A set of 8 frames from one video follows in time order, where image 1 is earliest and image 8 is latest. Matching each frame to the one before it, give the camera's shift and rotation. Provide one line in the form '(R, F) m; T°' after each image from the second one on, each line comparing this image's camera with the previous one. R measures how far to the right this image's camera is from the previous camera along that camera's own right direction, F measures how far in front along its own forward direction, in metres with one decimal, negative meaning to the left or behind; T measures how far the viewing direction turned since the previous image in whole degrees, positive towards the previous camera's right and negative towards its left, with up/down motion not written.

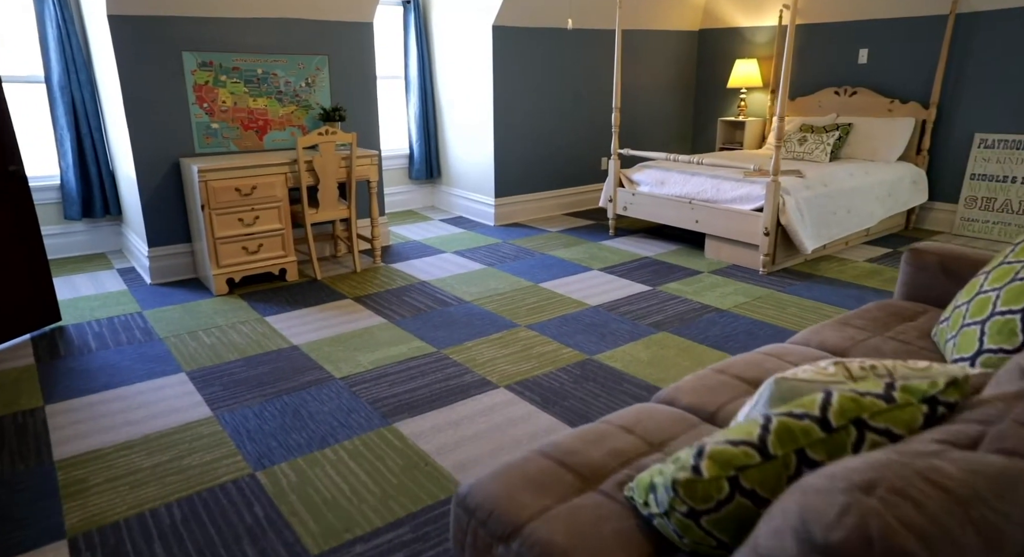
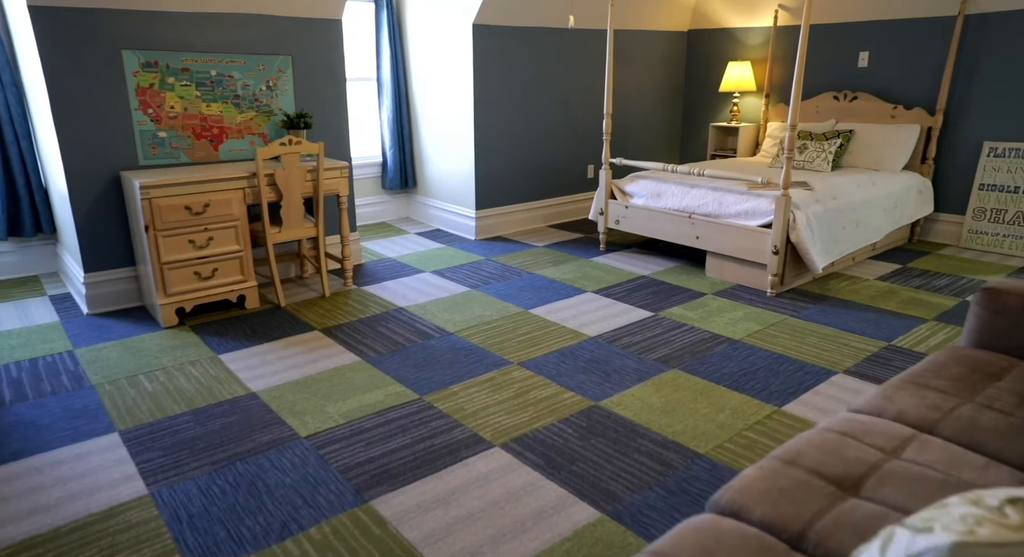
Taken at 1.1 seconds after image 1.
(-0.1, +0.4) m; +2°
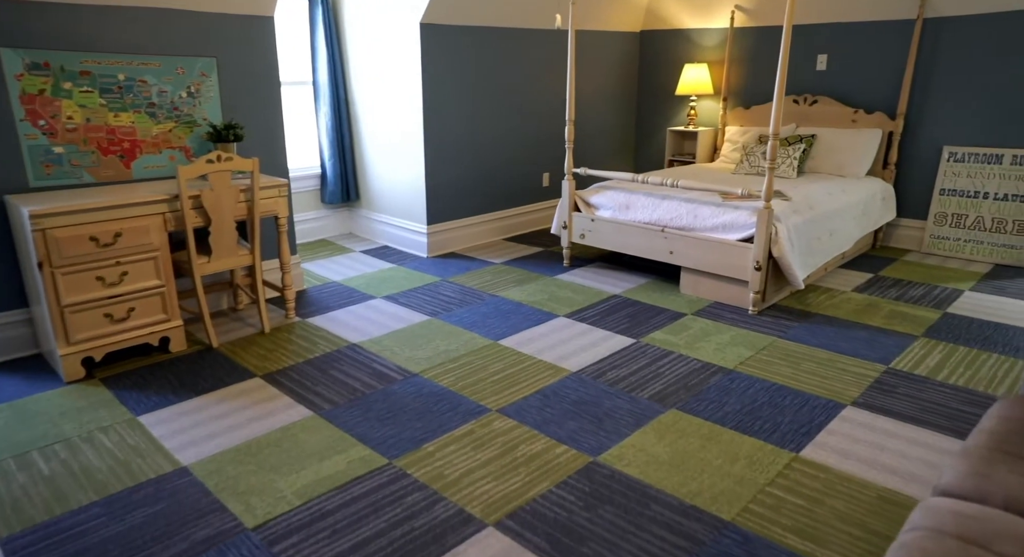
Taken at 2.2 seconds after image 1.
(-0.1, +0.3) m; +6°
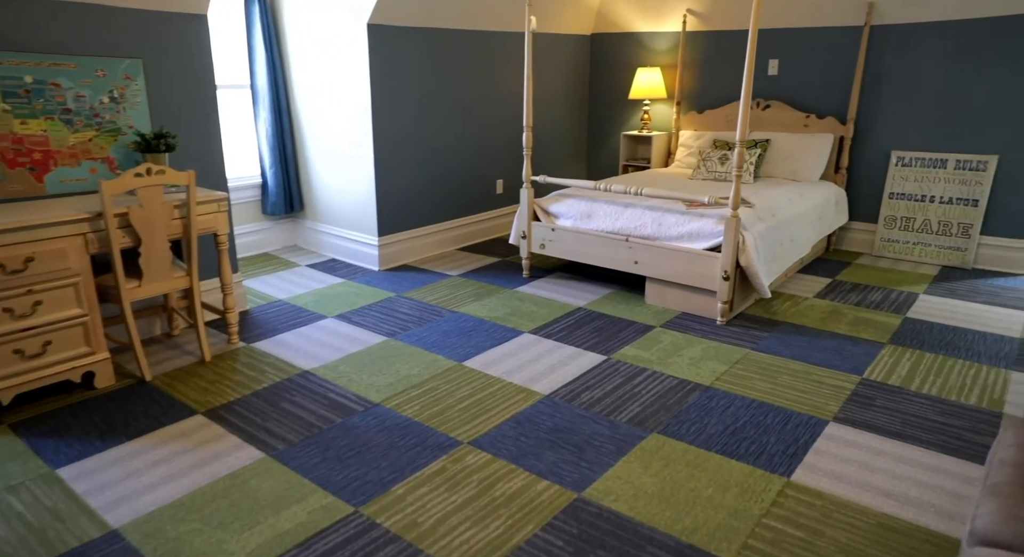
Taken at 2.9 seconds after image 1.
(-0.1, +0.2) m; +5°
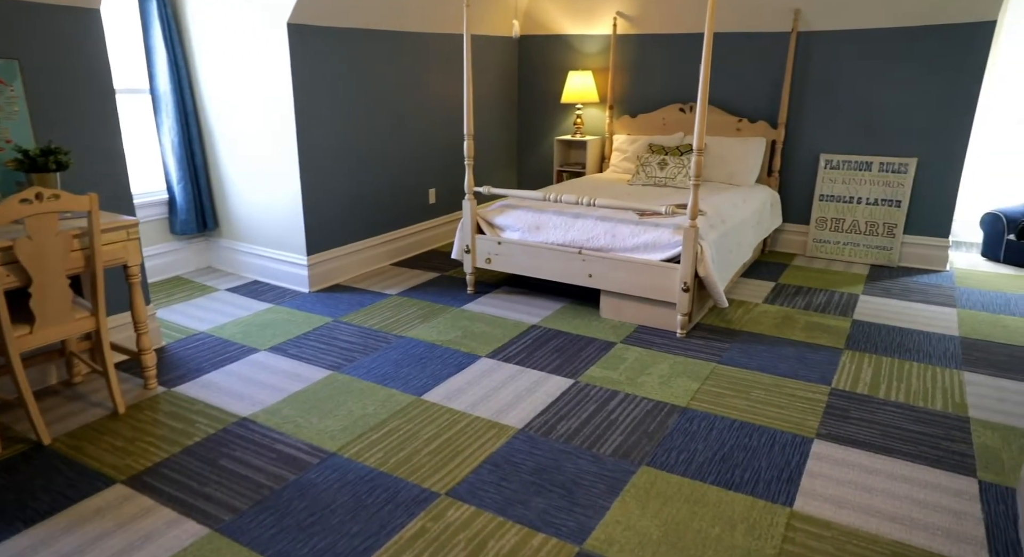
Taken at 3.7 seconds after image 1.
(-0.2, +0.2) m; +8°
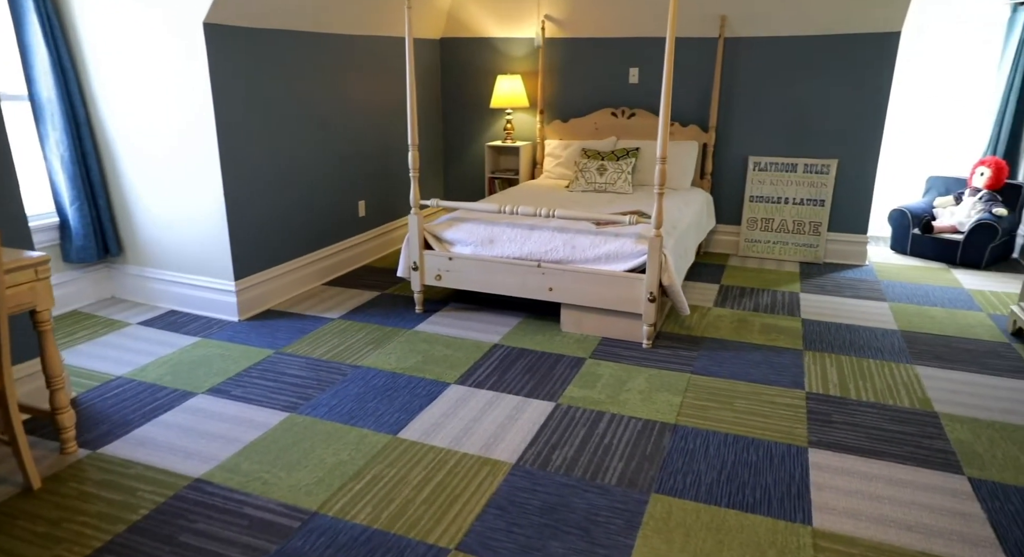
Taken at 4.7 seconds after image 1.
(-0.3, +0.2) m; +9°
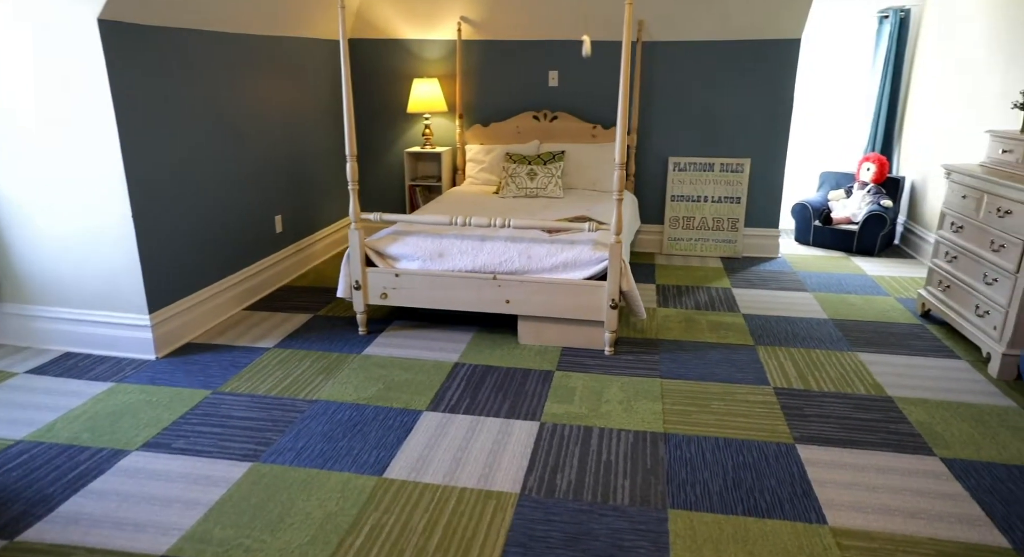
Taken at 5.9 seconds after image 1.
(-0.4, +0.2) m; +11°
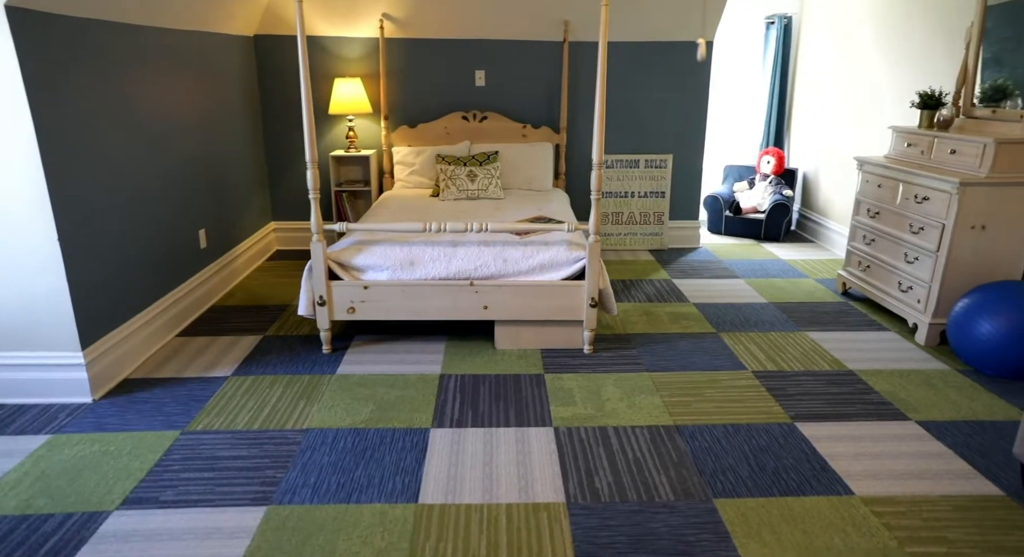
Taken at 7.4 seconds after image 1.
(-0.5, +0.1) m; +12°
